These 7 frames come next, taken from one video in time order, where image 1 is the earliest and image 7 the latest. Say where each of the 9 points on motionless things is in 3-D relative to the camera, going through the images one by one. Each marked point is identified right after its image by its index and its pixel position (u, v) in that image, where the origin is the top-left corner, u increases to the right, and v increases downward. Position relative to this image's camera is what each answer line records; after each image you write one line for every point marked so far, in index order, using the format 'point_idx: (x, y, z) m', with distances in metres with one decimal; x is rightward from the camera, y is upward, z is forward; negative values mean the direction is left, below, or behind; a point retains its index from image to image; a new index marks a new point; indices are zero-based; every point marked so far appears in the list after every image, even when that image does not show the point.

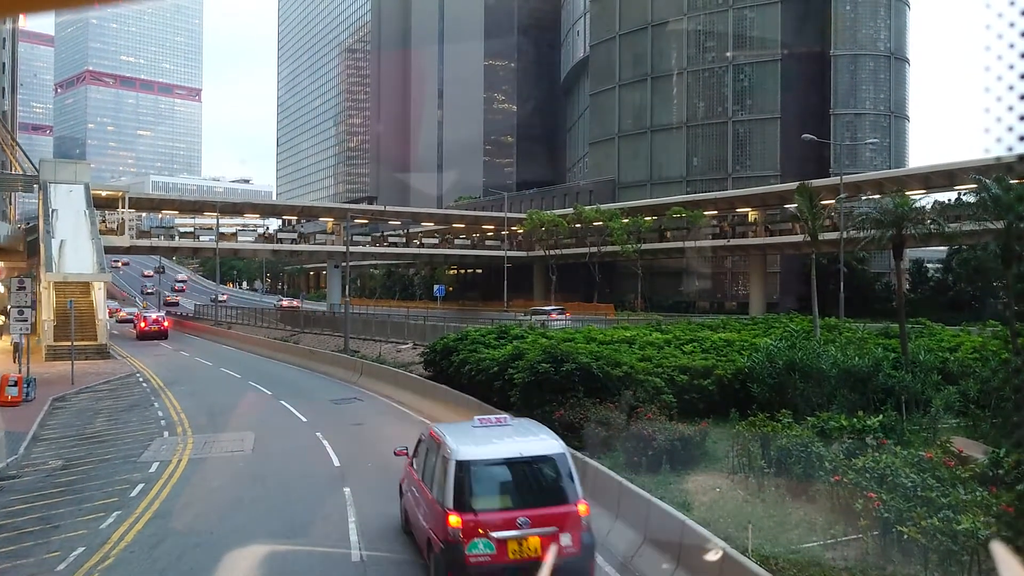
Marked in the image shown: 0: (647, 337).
0: (+2.6, -1.0, +17.2) m
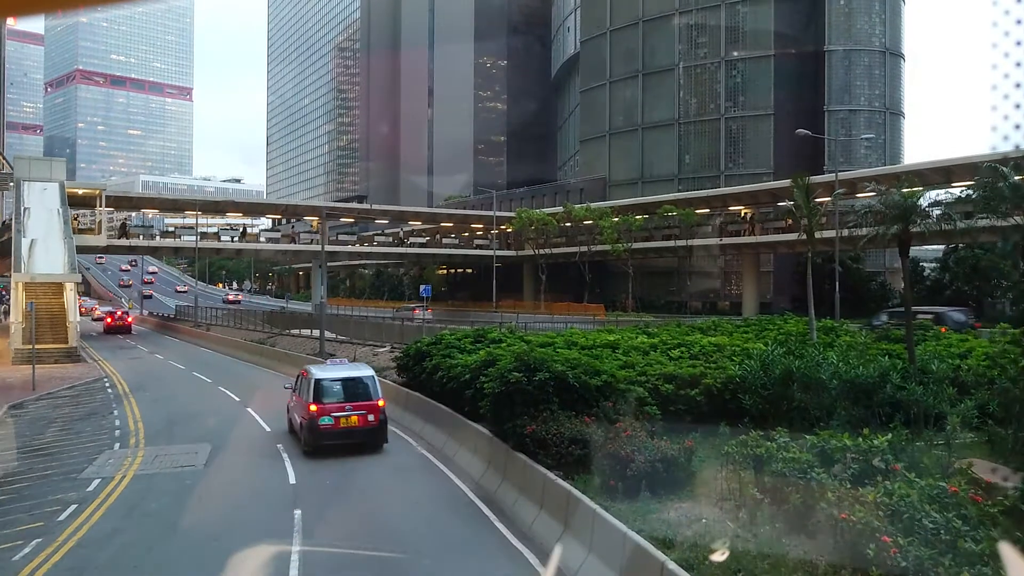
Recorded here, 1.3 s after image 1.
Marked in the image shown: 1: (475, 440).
0: (+2.2, -1.0, +16.1) m
1: (-0.5, -2.3, +13.1) m
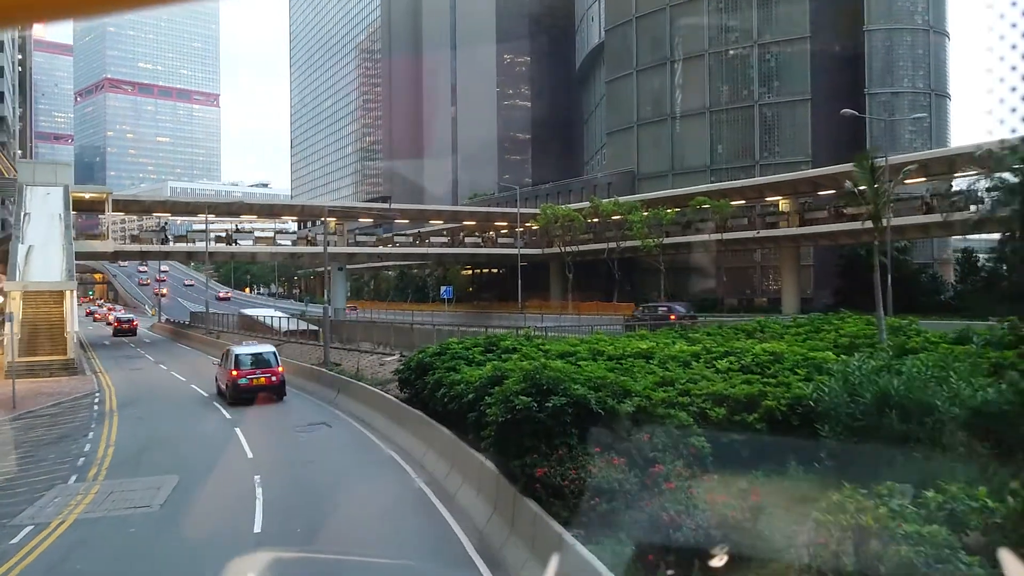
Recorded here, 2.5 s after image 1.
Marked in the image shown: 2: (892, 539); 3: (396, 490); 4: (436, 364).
0: (+2.4, -0.9, +13.6) m
1: (-0.4, -2.3, +10.7) m
2: (+2.3, -1.5, +5.4) m
3: (-1.6, -2.7, +12.1) m
4: (-1.3, -1.3, +14.8) m
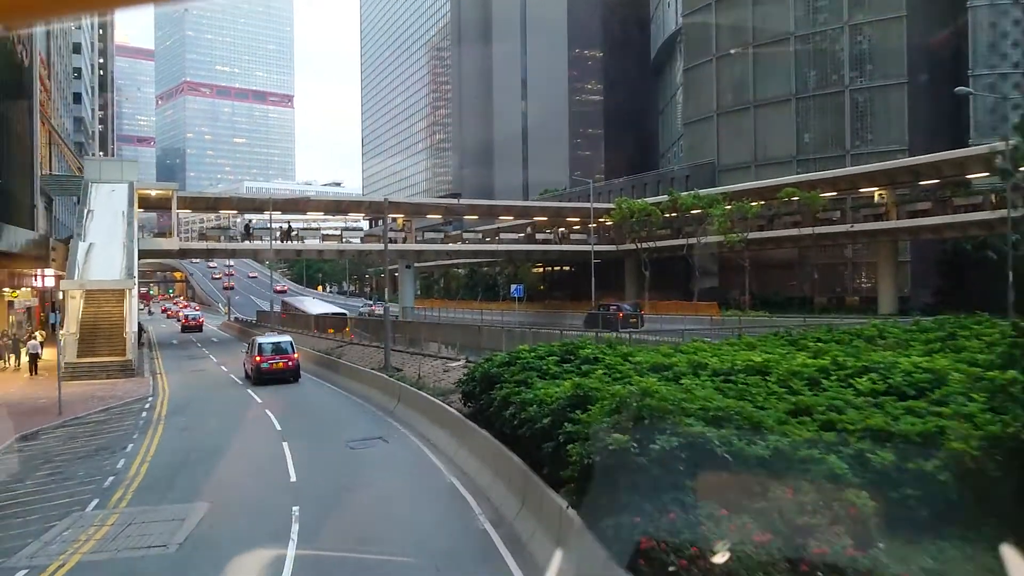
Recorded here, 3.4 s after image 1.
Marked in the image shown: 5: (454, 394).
0: (+3.5, -0.9, +11.2) m
1: (+0.4, -2.3, +8.5) m
2: (+2.7, -1.5, +3.1) m
3: (-0.6, -2.7, +10.0) m
4: (-0.1, -1.3, +12.7) m
5: (-1.1, -2.1, +17.9) m
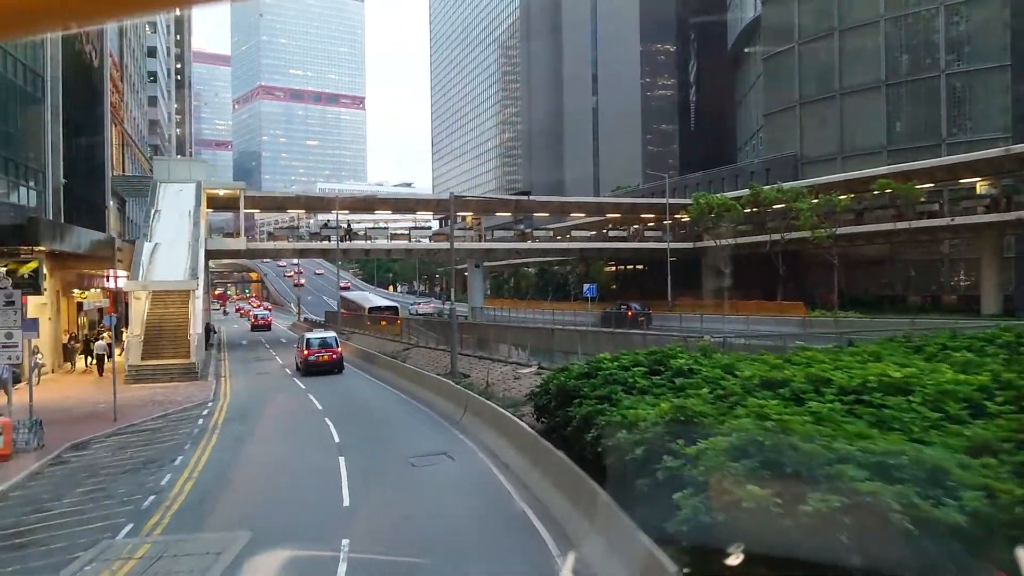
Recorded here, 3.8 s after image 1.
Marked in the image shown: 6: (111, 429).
0: (+4.3, -0.9, +9.3) m
1: (+1.1, -2.3, +6.8) m
2: (+2.9, -1.5, +1.2) m
3: (+0.2, -2.7, +8.4) m
4: (+0.9, -1.3, +11.0) m
5: (+0.3, -2.1, +16.2) m
6: (-8.8, -3.1, +19.6) m
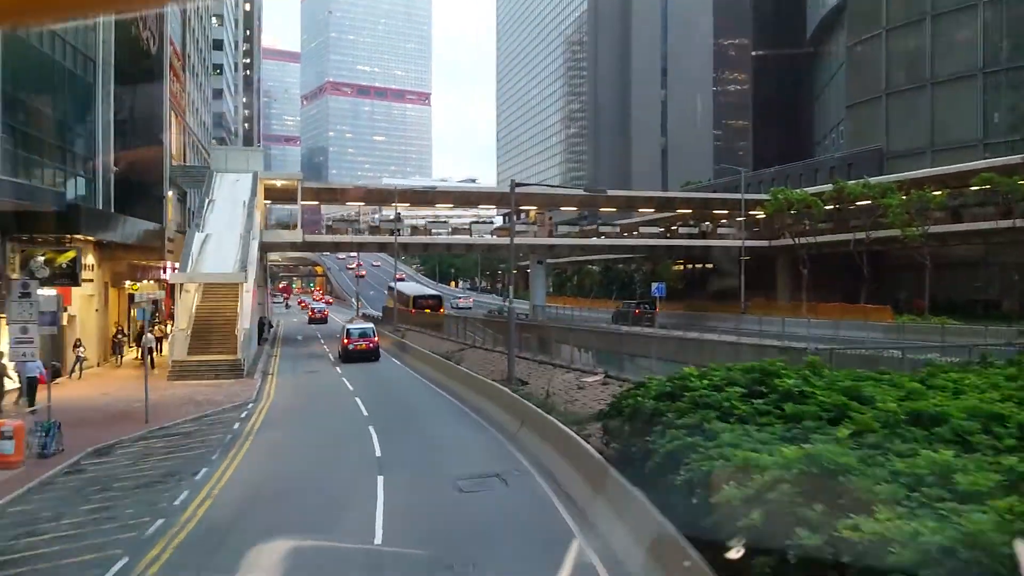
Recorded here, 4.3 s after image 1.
0: (+4.8, -1.0, +6.9) m
1: (+1.5, -2.3, +4.7) m
2: (+2.9, -1.6, -1.1) m
3: (+0.6, -2.7, +6.3) m
4: (+1.5, -1.3, +8.9) m
5: (+1.3, -2.1, +14.2) m
6: (-7.6, -2.9, +18.1) m
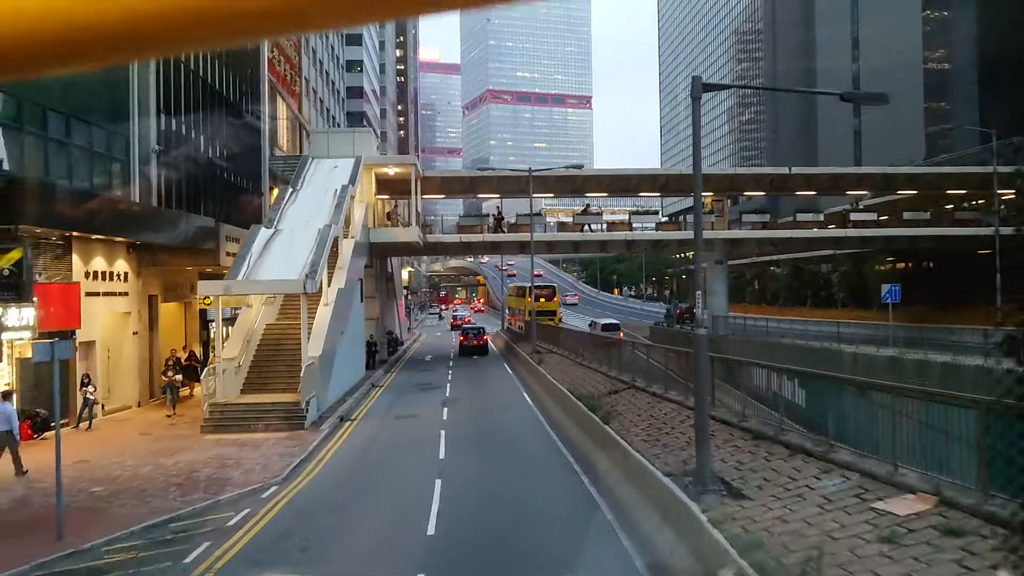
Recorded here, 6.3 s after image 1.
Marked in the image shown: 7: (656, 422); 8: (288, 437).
0: (+4.6, -0.9, -3.3) m
1: (+0.8, -2.2, -4.8) m
2: (+1.2, -1.4, -10.7) m
3: (+0.3, -2.7, -3.1) m
4: (+1.7, -1.2, -0.7) m
5: (+2.4, -2.1, +4.5) m
6: (-5.6, -3.1, +10.0) m
7: (+2.8, -2.3, +16.7) m
8: (-4.6, -3.0, +18.3) m
